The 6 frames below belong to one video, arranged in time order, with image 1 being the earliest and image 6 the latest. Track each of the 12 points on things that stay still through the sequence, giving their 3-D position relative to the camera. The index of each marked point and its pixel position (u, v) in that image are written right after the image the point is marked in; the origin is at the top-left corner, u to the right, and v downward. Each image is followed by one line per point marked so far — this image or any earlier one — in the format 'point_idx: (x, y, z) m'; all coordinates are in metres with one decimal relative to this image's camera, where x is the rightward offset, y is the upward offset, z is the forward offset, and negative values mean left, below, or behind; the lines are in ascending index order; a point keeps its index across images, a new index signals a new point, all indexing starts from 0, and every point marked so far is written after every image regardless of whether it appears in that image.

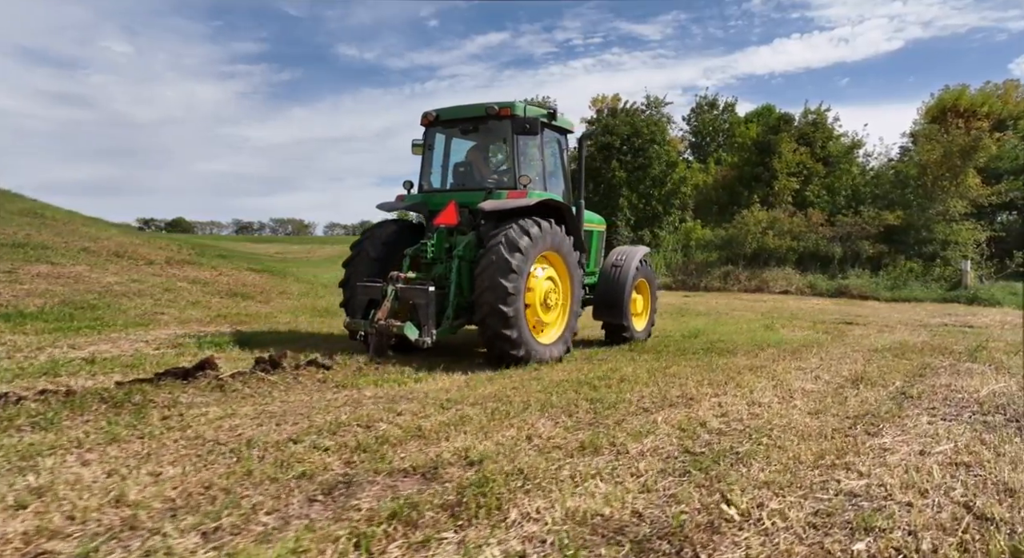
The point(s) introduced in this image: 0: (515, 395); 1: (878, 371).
0: (0.0, -0.7, +4.4) m
1: (+2.7, -0.7, +5.8) m
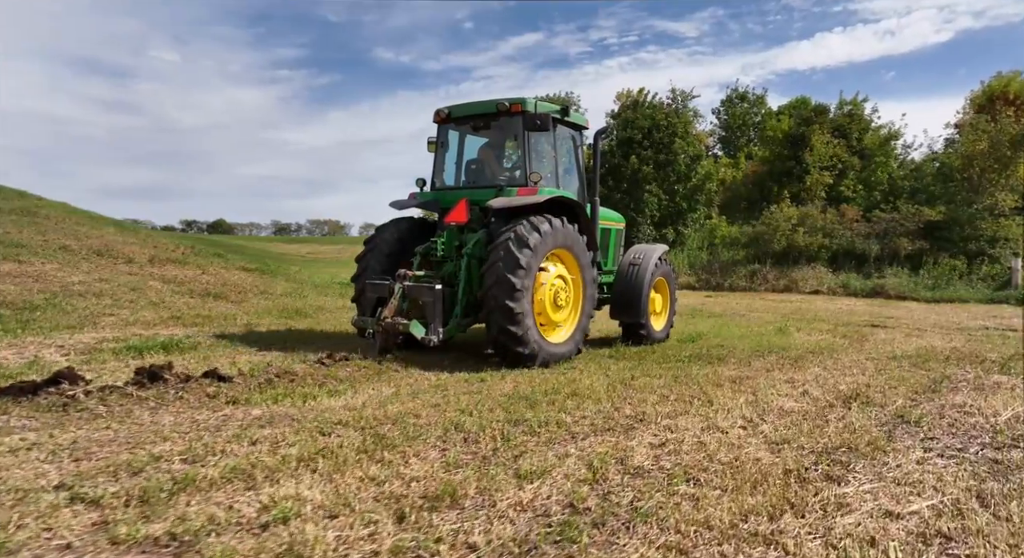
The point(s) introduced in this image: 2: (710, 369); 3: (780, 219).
0: (-0.4, -0.7, +3.7) m
1: (+2.4, -0.7, +4.9) m
2: (+1.4, -0.7, +5.5) m
3: (+7.0, +1.6, +20.0) m
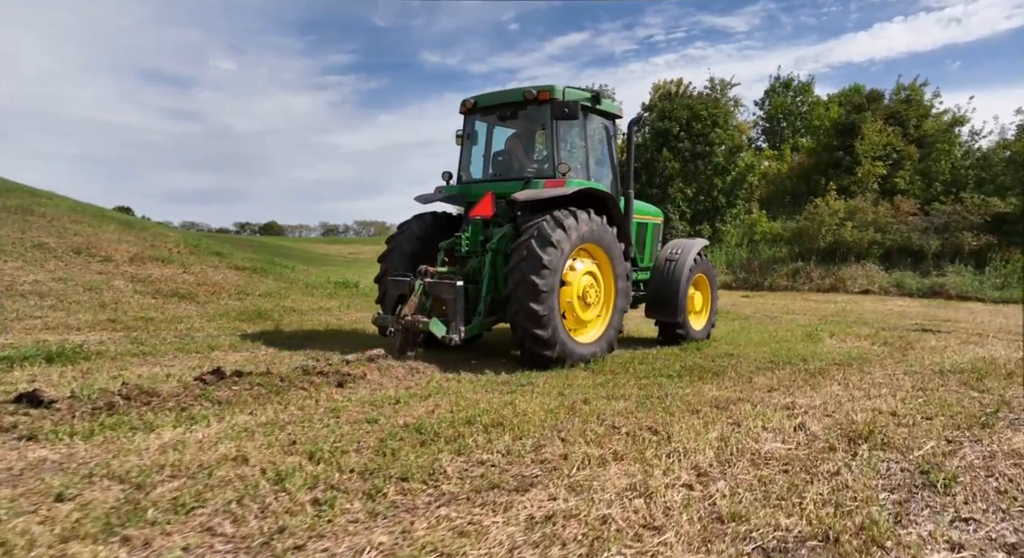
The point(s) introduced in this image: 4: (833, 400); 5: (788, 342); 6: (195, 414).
0: (-0.9, -0.6, +2.7) m
1: (+2.0, -0.7, +3.7) m
2: (+1.0, -0.6, +4.4) m
3: (+7.6, +1.6, +18.5) m
4: (+1.7, -0.7, +4.1) m
5: (+2.8, -0.6, +7.7) m
6: (-1.5, -0.6, +3.5) m
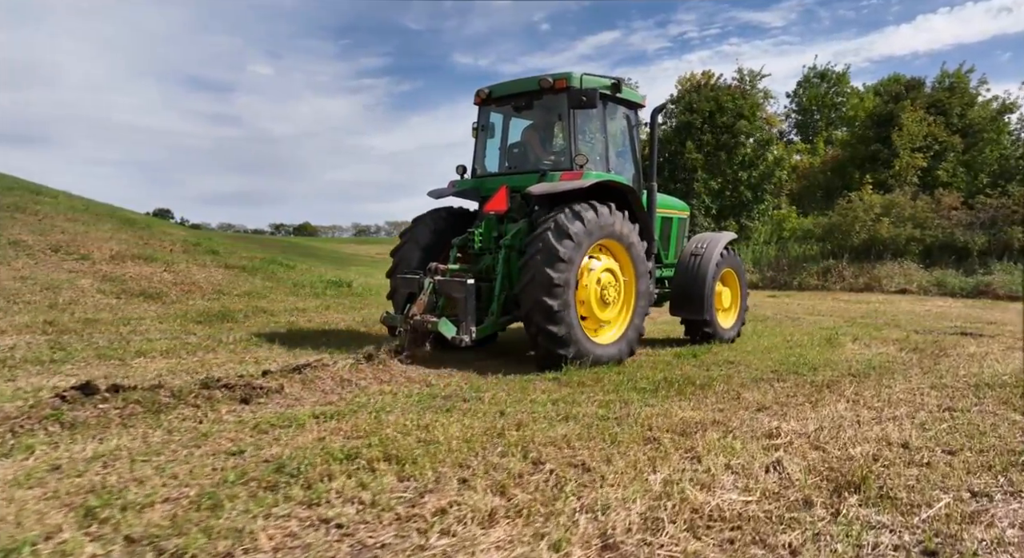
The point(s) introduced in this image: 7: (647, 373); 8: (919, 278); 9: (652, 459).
0: (-1.3, -0.6, +2.0) m
1: (+1.6, -0.6, +2.9) m
2: (+0.7, -0.6, +3.6) m
3: (+7.9, +1.6, +17.4) m
4: (+1.4, -0.6, +3.3) m
5: (+2.6, -0.6, +6.9) m
6: (-1.8, -0.6, +2.9) m
7: (+0.9, -0.6, +5.0) m
8: (+8.2, 0.0, +15.5) m
9: (+0.5, -0.6, +2.7) m
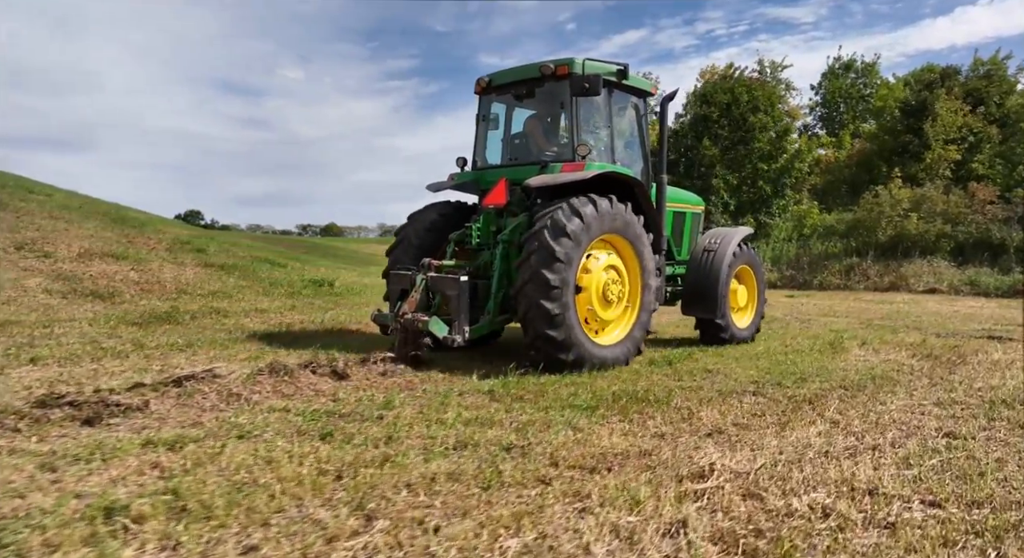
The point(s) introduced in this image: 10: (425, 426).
0: (-1.8, -0.6, +1.4) m
1: (+1.1, -0.6, +2.2) m
2: (+0.3, -0.6, +2.9) m
3: (+8.0, +1.6, +16.4) m
4: (+0.9, -0.6, +2.6) m
5: (+2.3, -0.6, +6.1) m
6: (-2.3, -0.6, +2.3) m
7: (+0.5, -0.6, +4.3) m
8: (+8.2, +0.1, +14.6) m
9: (0.0, -0.6, +2.0) m
10: (-0.4, -0.6, +3.2) m
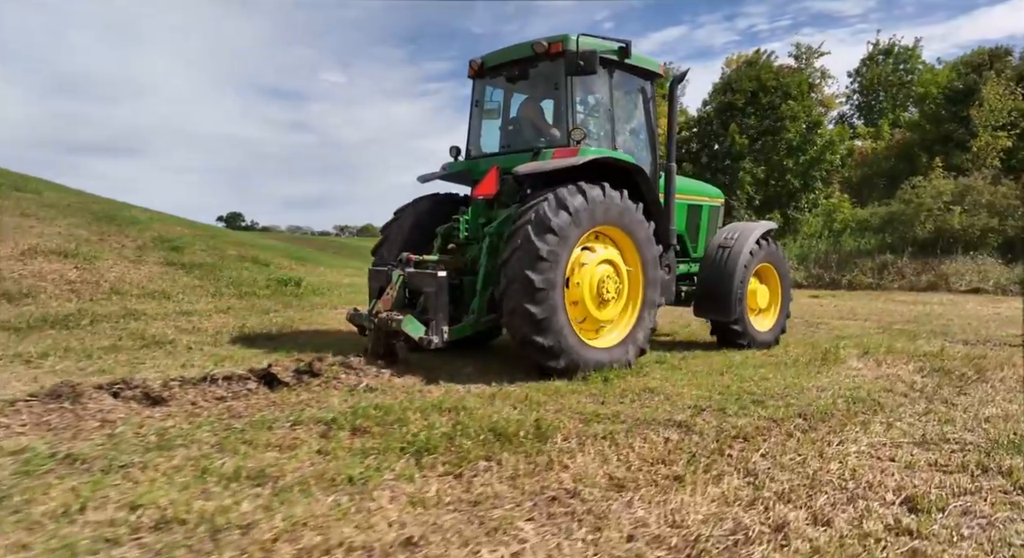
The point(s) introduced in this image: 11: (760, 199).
0: (-2.6, -0.6, +0.6) m
1: (+0.4, -0.6, +1.2) m
2: (-0.5, -0.6, +2.0) m
3: (+8.0, +1.7, +15.0) m
4: (+0.2, -0.6, +1.6) m
5: (+1.8, -0.6, +5.0) m
6: (-3.0, -0.6, +1.5) m
7: (-0.1, -0.6, +3.4) m
8: (+8.2, +0.1, +13.1) m
9: (-0.8, -0.6, +1.1) m
10: (-1.1, -0.6, +2.3) m
11: (+6.1, +2.0, +18.8) m
